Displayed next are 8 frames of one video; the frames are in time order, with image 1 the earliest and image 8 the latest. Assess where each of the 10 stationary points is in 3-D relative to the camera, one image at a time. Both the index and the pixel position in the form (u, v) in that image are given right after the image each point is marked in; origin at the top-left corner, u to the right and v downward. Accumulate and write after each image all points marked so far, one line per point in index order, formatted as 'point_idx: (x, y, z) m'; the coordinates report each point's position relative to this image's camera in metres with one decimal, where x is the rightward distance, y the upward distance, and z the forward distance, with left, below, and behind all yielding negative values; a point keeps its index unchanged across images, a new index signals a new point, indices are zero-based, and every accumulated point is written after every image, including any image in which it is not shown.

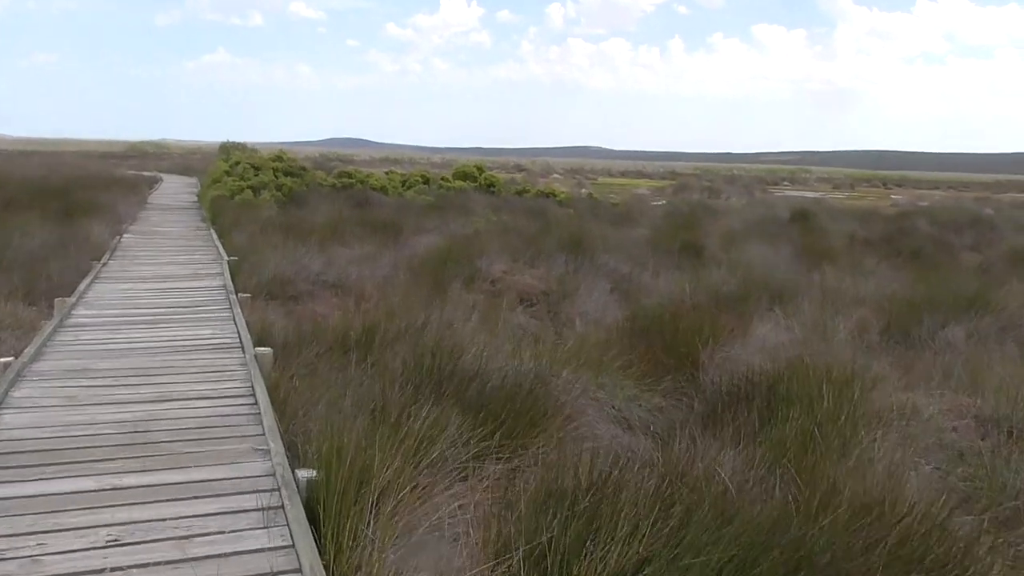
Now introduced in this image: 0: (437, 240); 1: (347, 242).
0: (-0.9, +0.5, +10.3) m
1: (-1.9, +0.5, +10.1) m
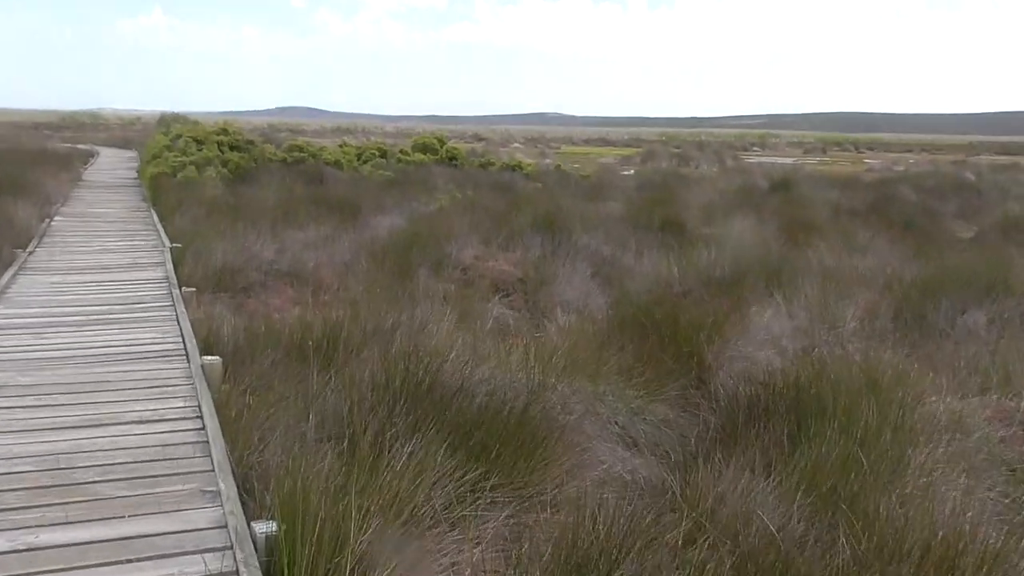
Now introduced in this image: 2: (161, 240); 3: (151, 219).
0: (-1.2, +0.7, +9.7) m
1: (-2.2, +0.6, +9.4) m
2: (-3.2, +0.4, +8.3) m
3: (-4.1, +0.8, +10.5) m
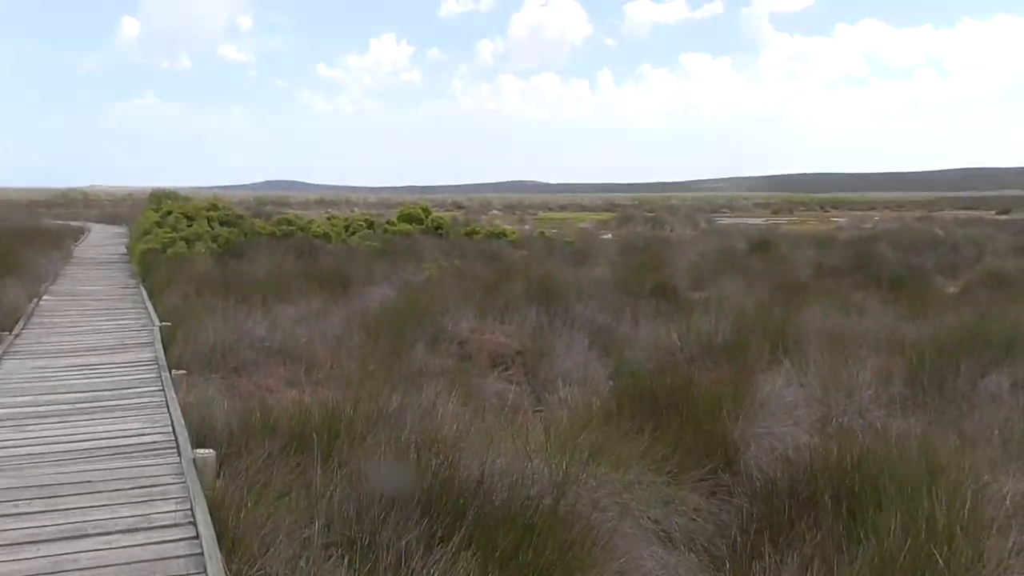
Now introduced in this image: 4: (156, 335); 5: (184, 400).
0: (-1.3, -0.1, +9.5) m
1: (-2.3, -0.2, +9.2) m
2: (-3.3, -0.3, +8.0) m
3: (-4.2, -0.1, +10.2) m
4: (-2.8, -0.4, +6.9) m
5: (-2.1, -0.7, +5.5) m
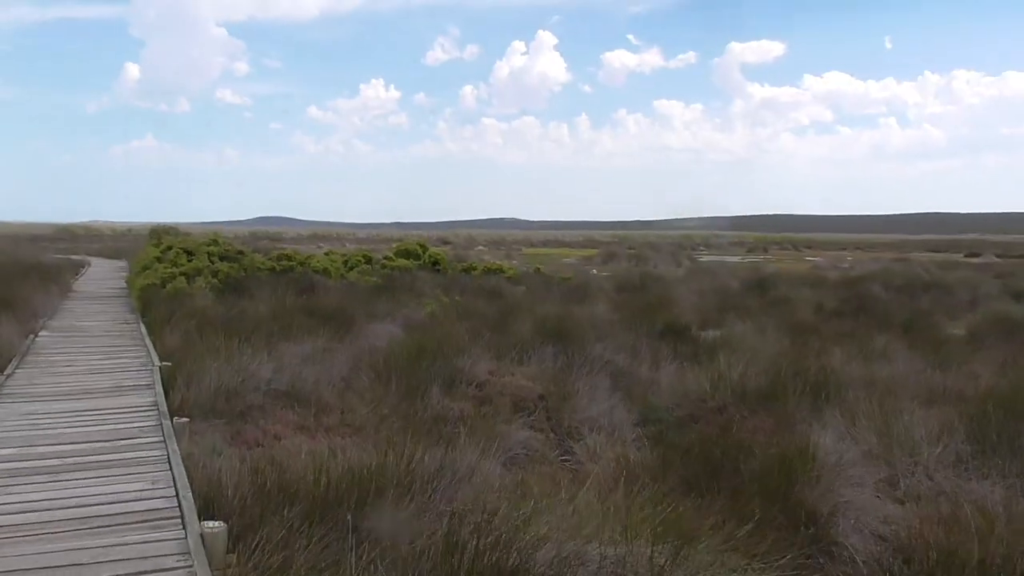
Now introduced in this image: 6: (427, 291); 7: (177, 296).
0: (-1.2, -0.5, +9.0) m
1: (-2.2, -0.5, +8.7) m
2: (-3.1, -0.6, +7.5) m
3: (-4.2, -0.5, +9.6) m
4: (-2.6, -0.7, +6.3) m
5: (-1.9, -1.0, +5.0) m
6: (-1.3, -0.1, +13.5) m
7: (-4.6, -0.1, +11.8) m
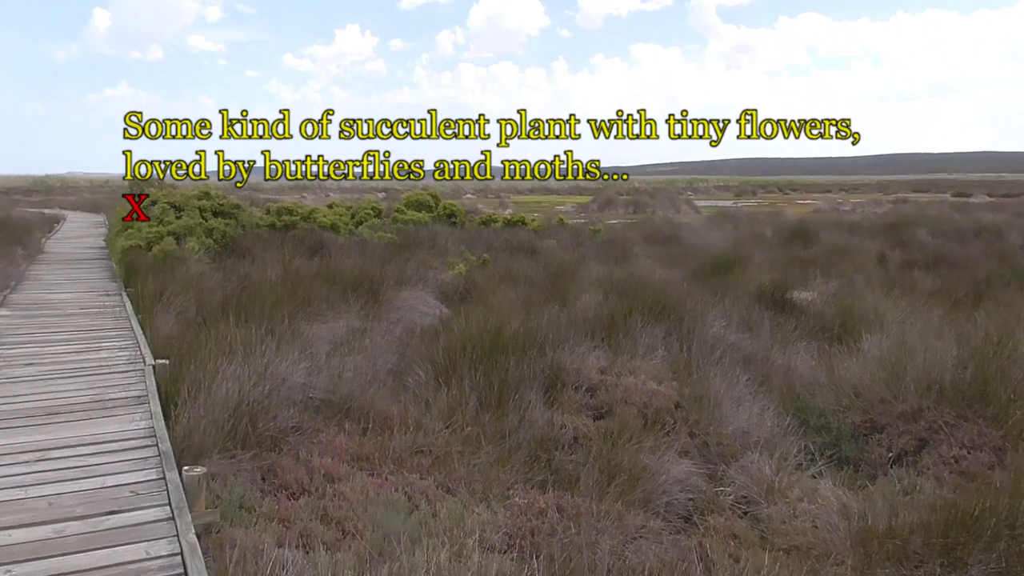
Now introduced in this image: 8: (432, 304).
0: (-0.6, -0.2, +7.3) m
1: (-1.5, -0.3, +6.9) m
2: (-2.5, -0.5, +5.7) m
3: (-3.6, -0.2, +7.8) m
4: (-1.9, -0.6, +4.6) m
5: (-1.1, -0.9, +3.2) m
6: (-0.8, +0.5, +11.7) m
7: (-4.0, +0.3, +9.9) m
8: (-0.8, -0.2, +8.7) m
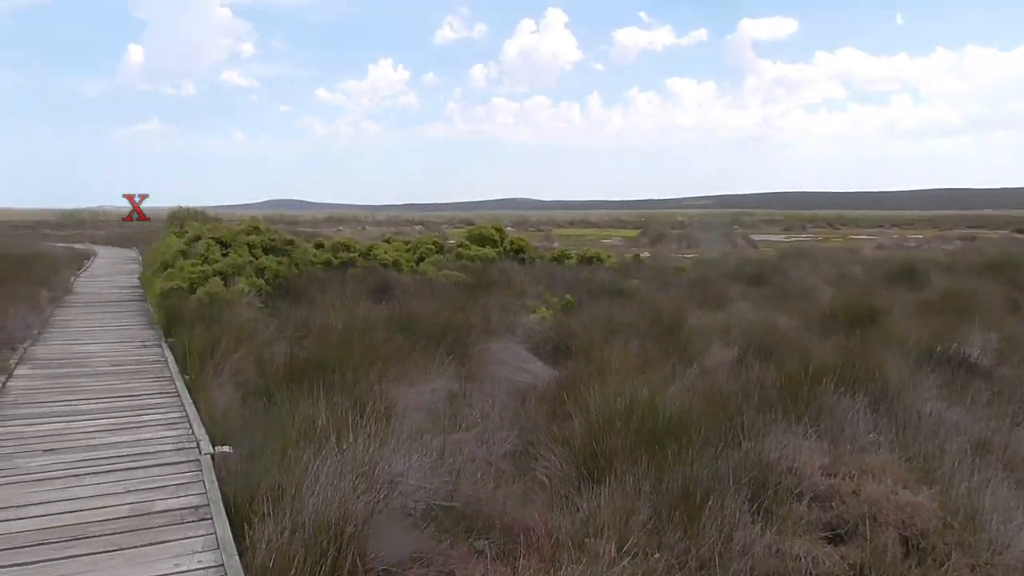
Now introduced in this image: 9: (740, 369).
0: (+0.3, -0.6, +6.0) m
1: (-0.6, -0.6, +5.7) m
2: (-1.6, -0.8, +4.5) m
3: (-2.6, -0.6, +6.6) m
4: (-1.1, -0.8, +3.3) m
5: (-0.4, -1.1, +1.9) m
6: (+0.2, -0.1, +10.5) m
7: (-3.0, -0.2, +8.8) m
8: (+0.1, -0.6, +7.4) m
9: (+1.6, -0.5, +6.2) m
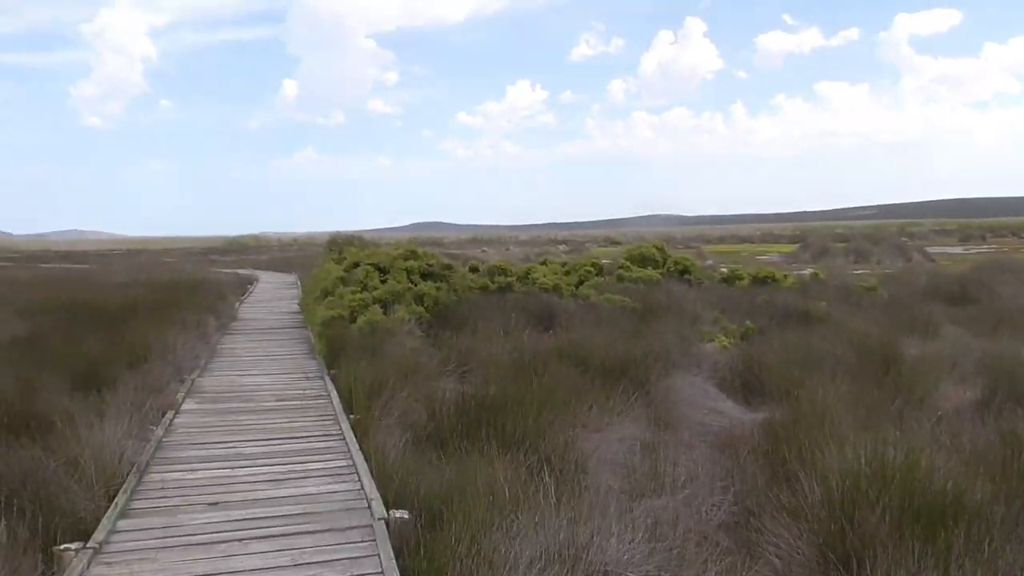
0: (+1.5, -0.8, +5.2) m
1: (+0.5, -0.8, +5.0) m
2: (-0.7, -1.0, +4.0) m
3: (-1.3, -0.9, +6.3) m
4: (-0.3, -1.0, +2.8) m
5: (+0.2, -1.3, +1.3) m
6: (+2.1, -0.4, +9.6) m
7: (-1.3, -0.5, +8.4) m
8: (+1.5, -0.8, +6.6) m
9: (+2.8, -0.7, +5.1) m
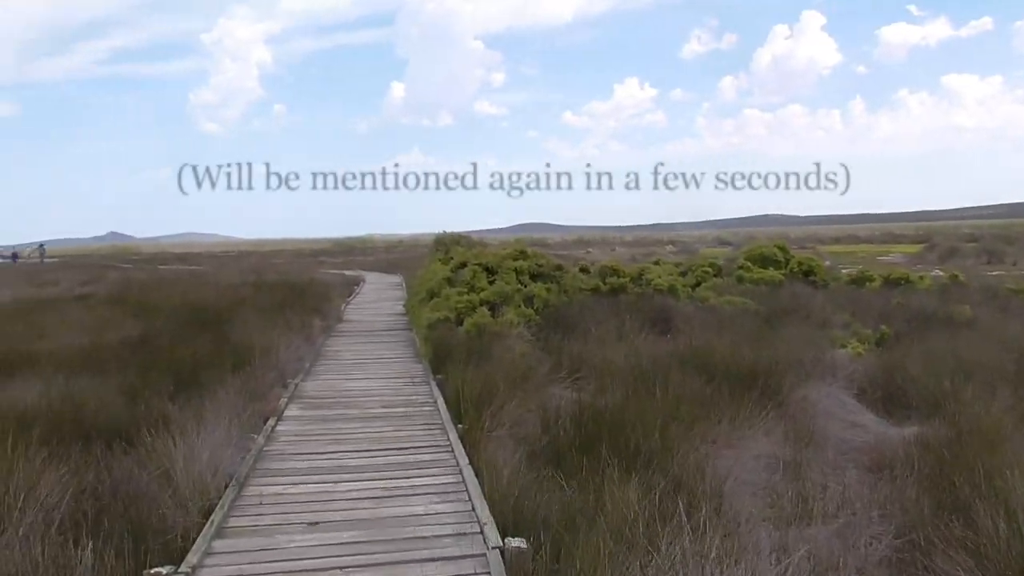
0: (+2.2, -0.8, +4.5) m
1: (+1.2, -0.8, +4.4) m
2: (-0.1, -1.0, +3.5) m
3: (-0.5, -0.9, +5.9) m
4: (+0.1, -1.0, +2.3) m
5: (+0.4, -1.3, +0.8) m
6: (+3.3, -0.4, +8.8) m
7: (-0.3, -0.5, +8.1) m
8: (+2.4, -0.9, +5.9) m
9: (+3.4, -0.7, +4.3) m
